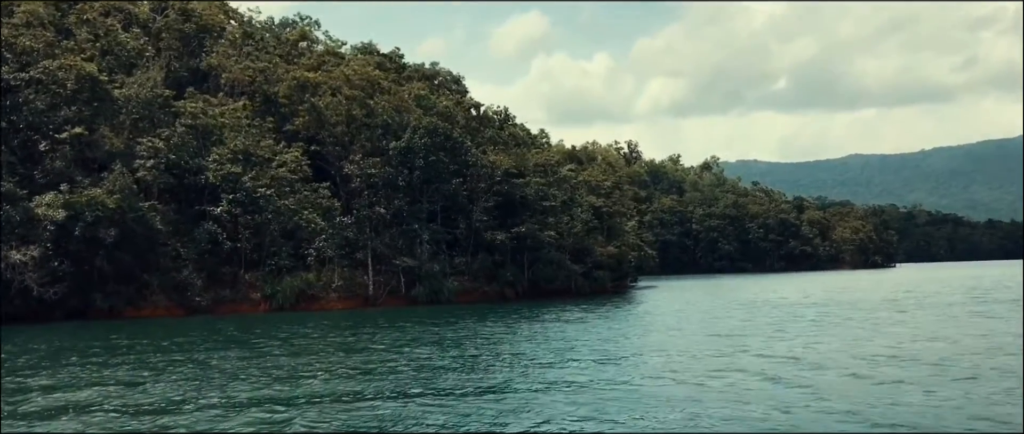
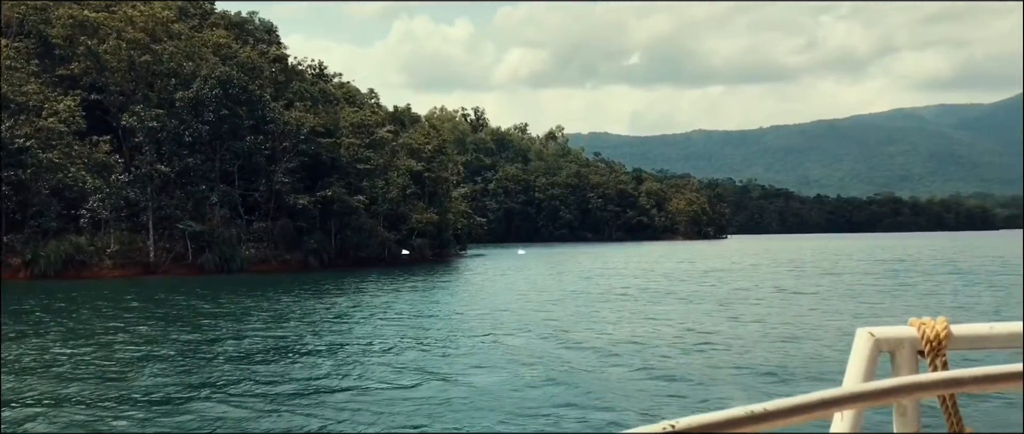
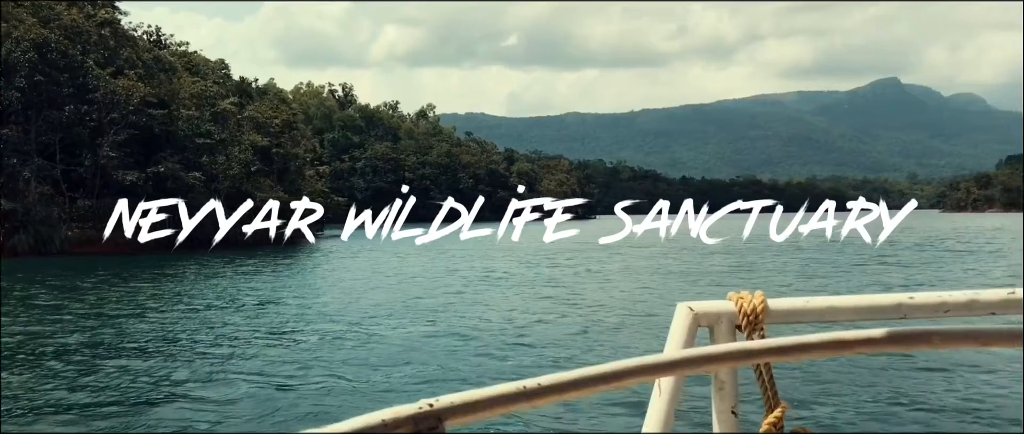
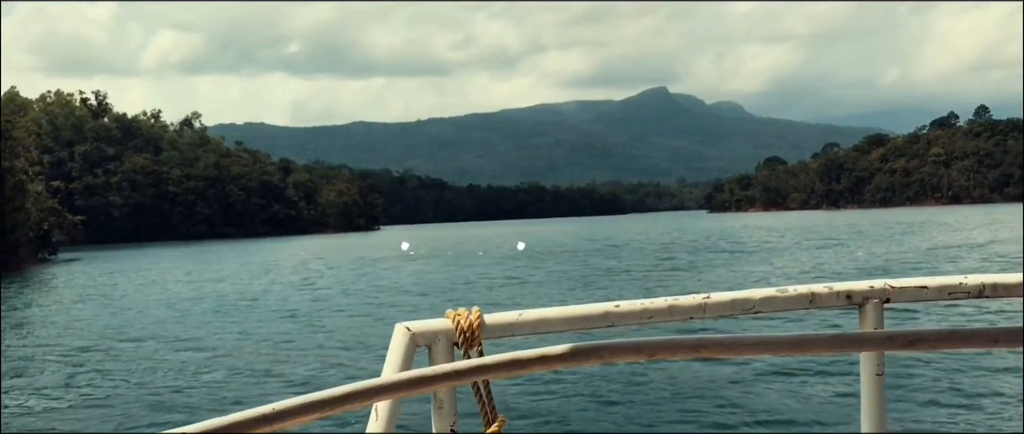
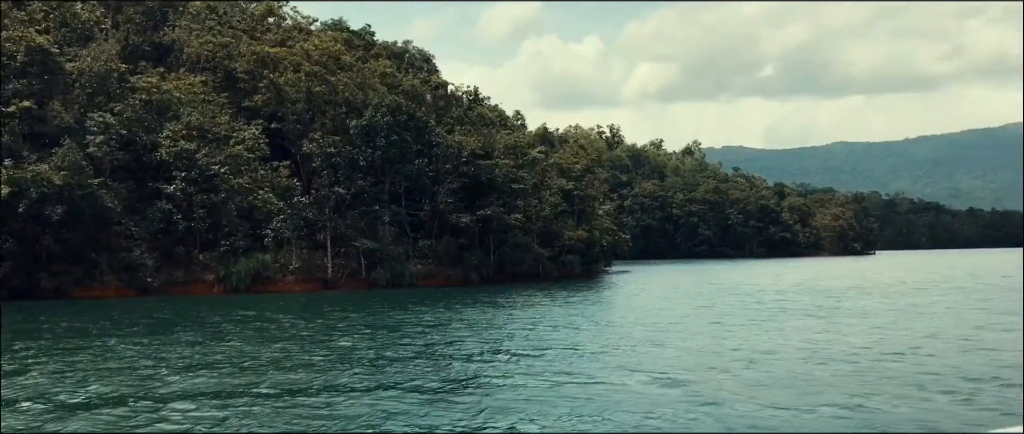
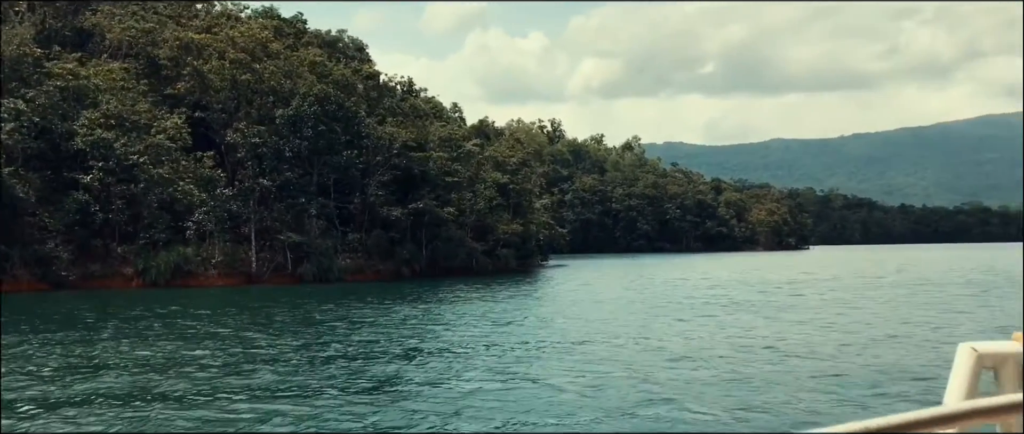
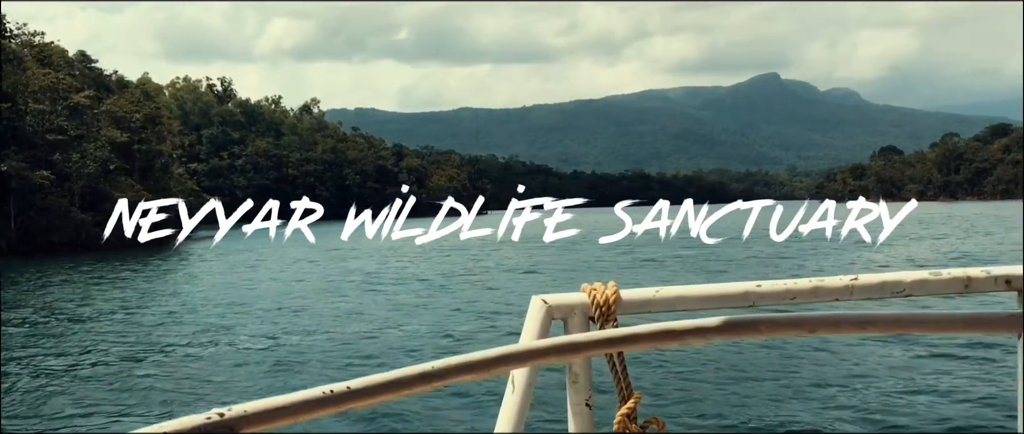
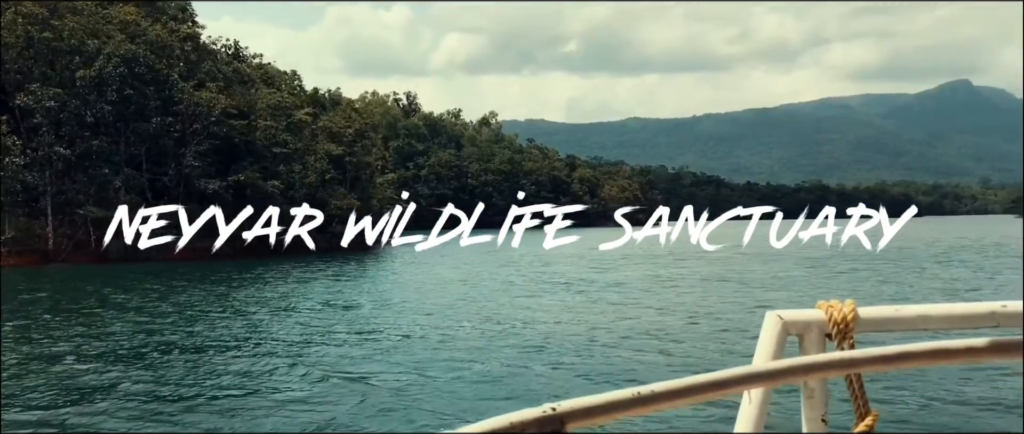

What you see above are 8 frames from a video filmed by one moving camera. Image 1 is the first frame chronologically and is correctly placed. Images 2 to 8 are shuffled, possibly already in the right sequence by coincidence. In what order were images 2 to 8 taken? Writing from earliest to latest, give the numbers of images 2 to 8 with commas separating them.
5, 6, 2, 8, 3, 7, 4
